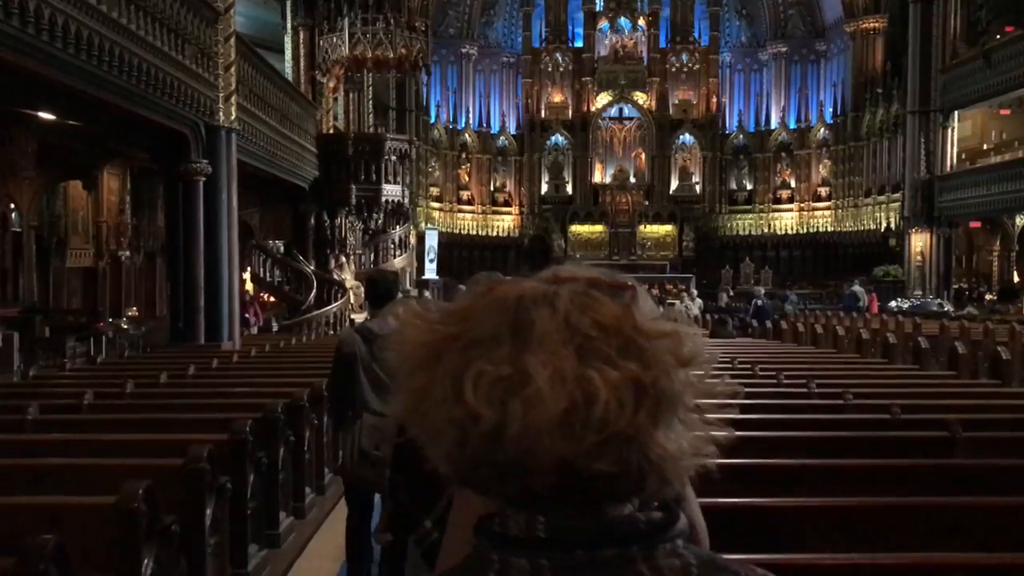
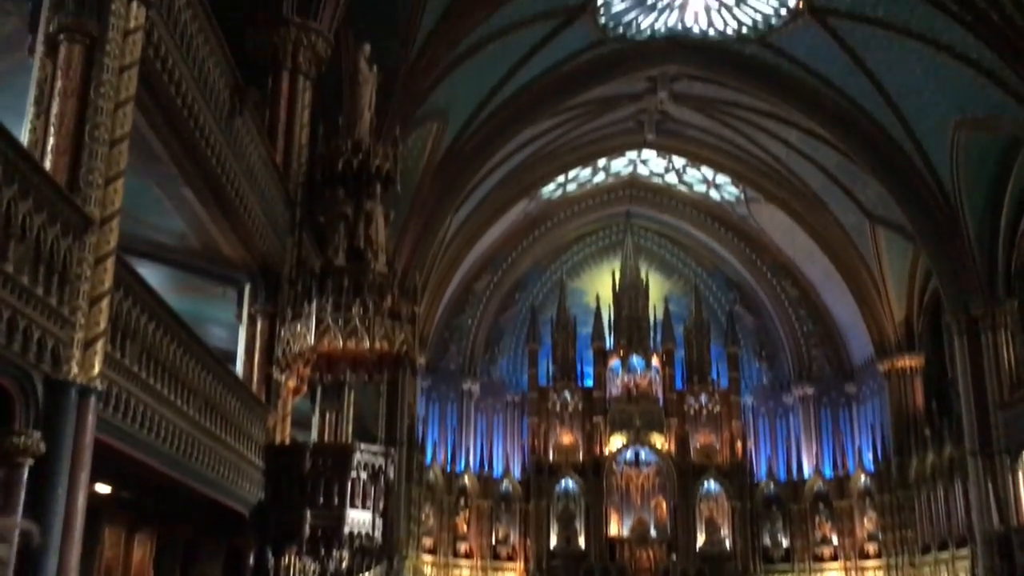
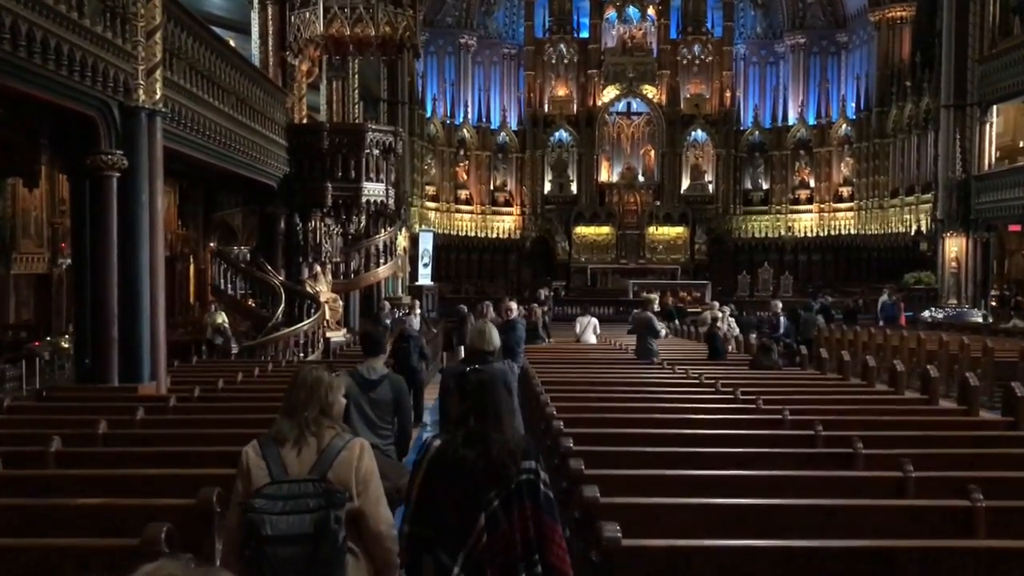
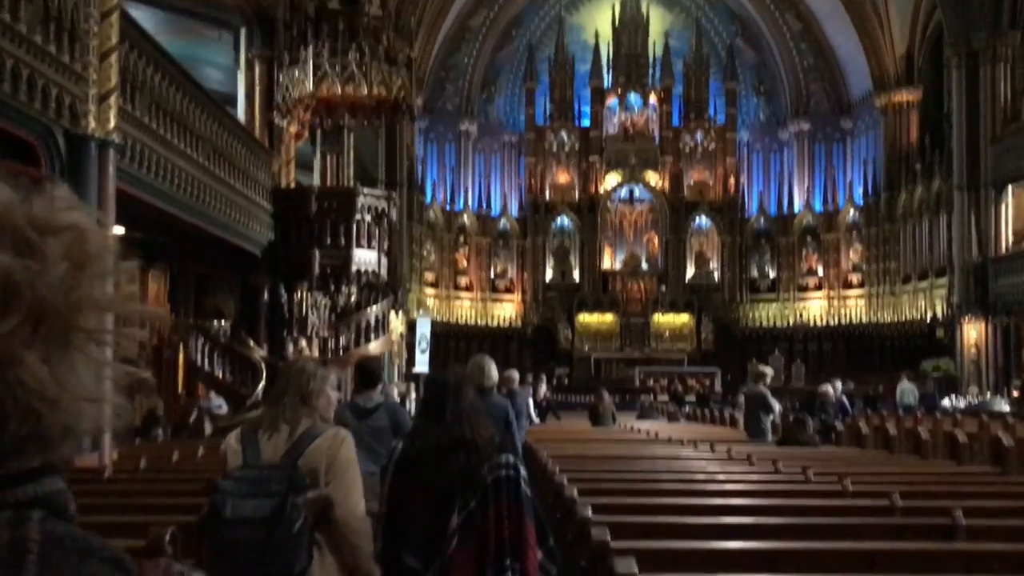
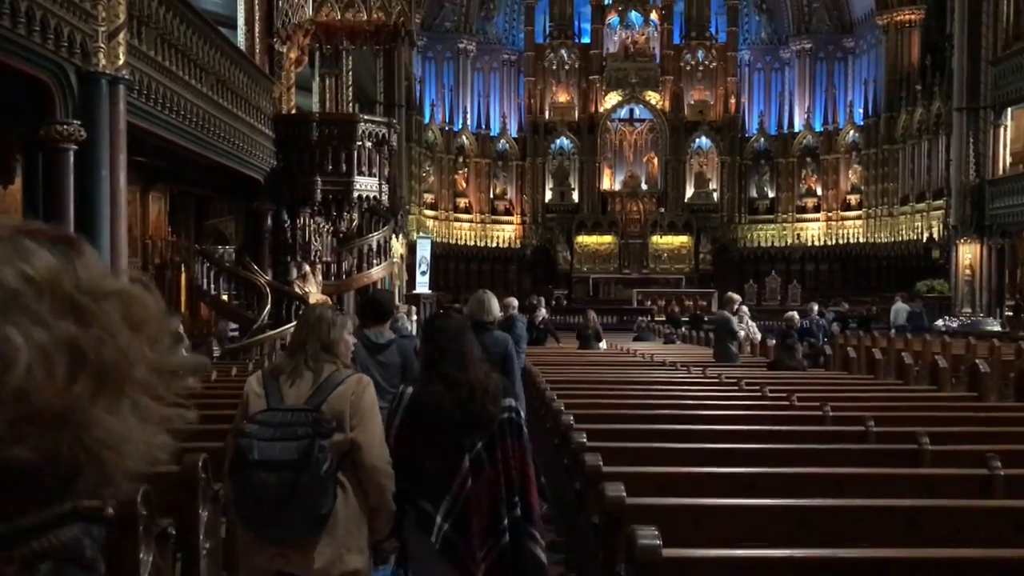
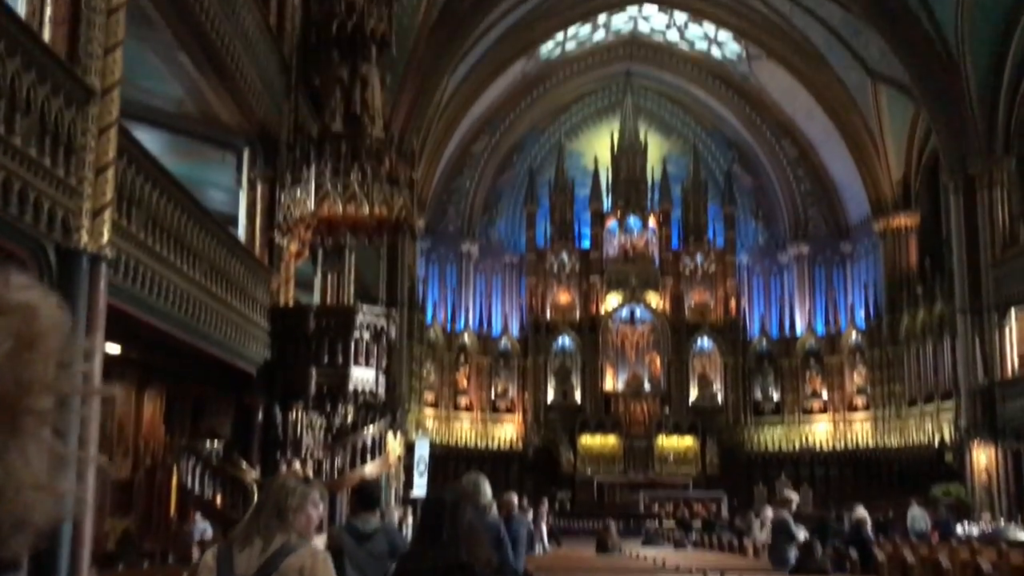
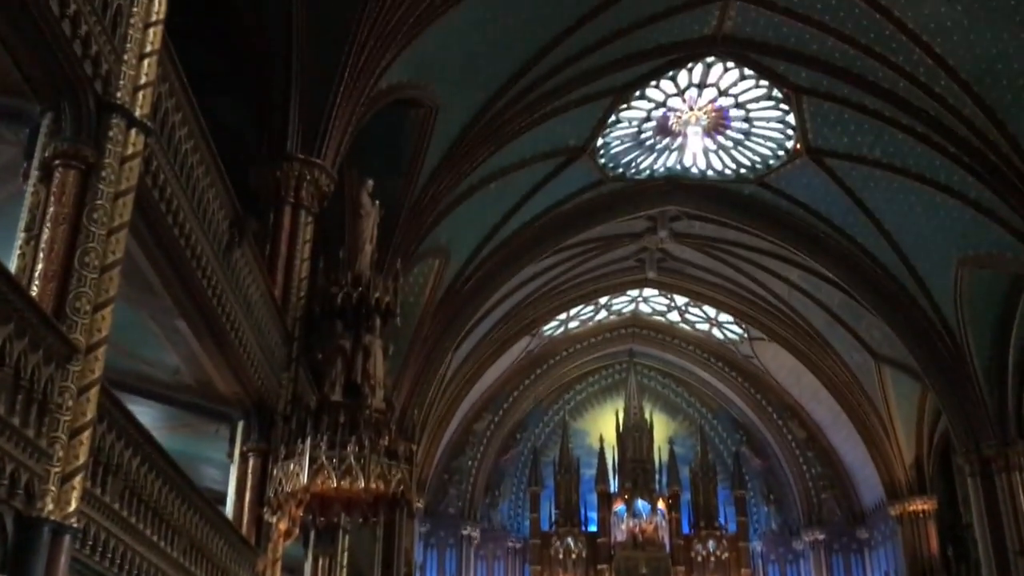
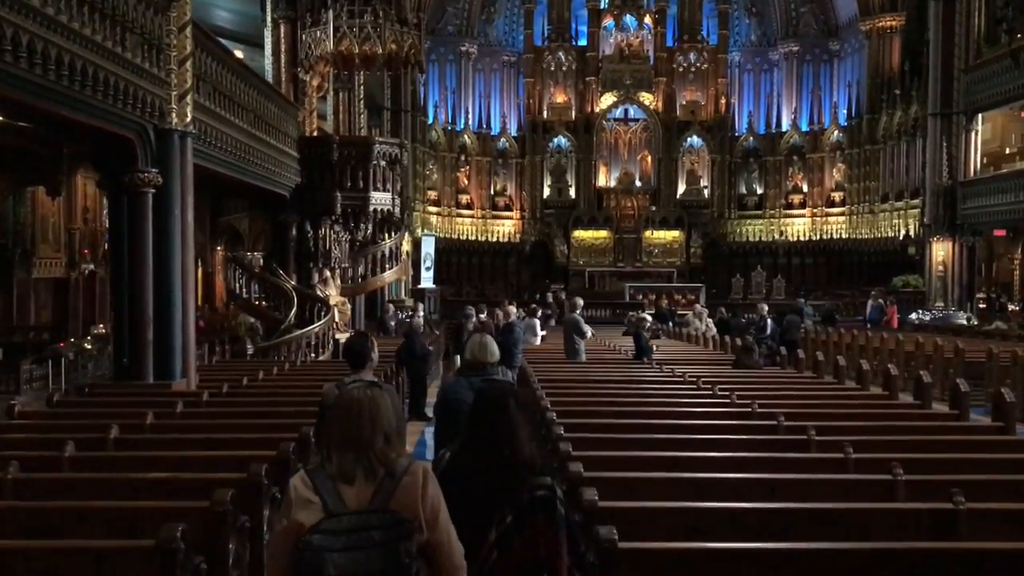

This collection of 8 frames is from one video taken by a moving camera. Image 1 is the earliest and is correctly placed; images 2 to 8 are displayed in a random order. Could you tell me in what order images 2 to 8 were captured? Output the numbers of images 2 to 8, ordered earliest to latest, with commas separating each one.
8, 3, 5, 4, 6, 2, 7
